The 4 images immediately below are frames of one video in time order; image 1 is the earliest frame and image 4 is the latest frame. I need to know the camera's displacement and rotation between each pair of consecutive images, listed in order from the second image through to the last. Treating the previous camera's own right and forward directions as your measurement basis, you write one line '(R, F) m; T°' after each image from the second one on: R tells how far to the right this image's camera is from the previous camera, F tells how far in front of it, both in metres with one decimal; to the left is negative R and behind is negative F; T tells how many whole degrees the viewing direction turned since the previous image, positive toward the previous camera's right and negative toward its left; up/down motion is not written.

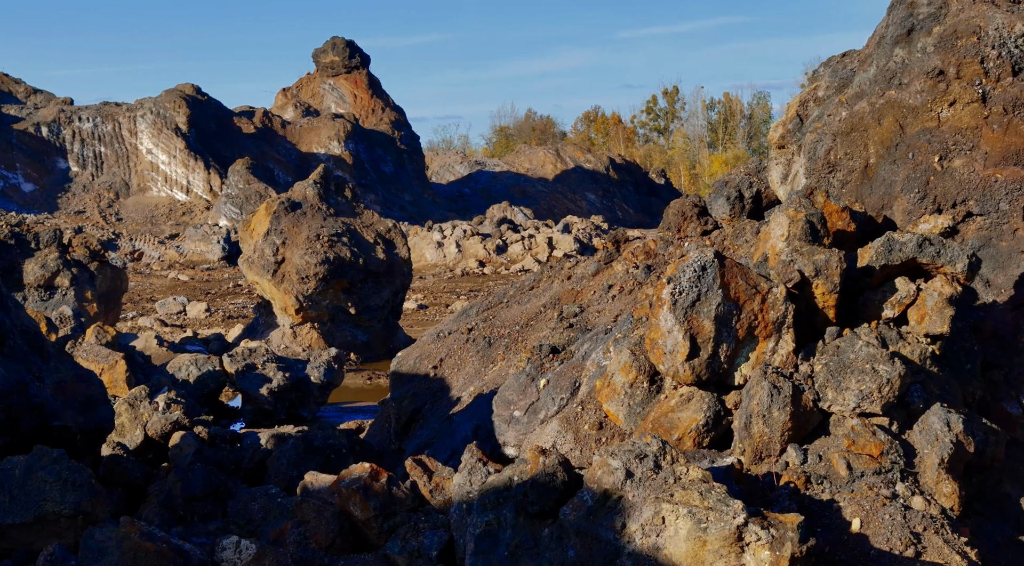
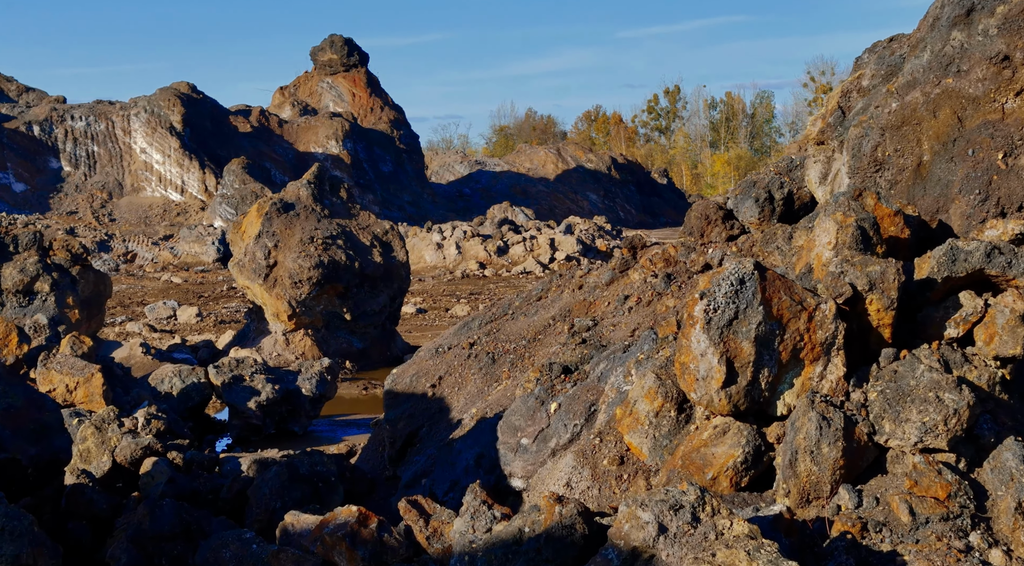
(0.0, +1.0) m; 0°
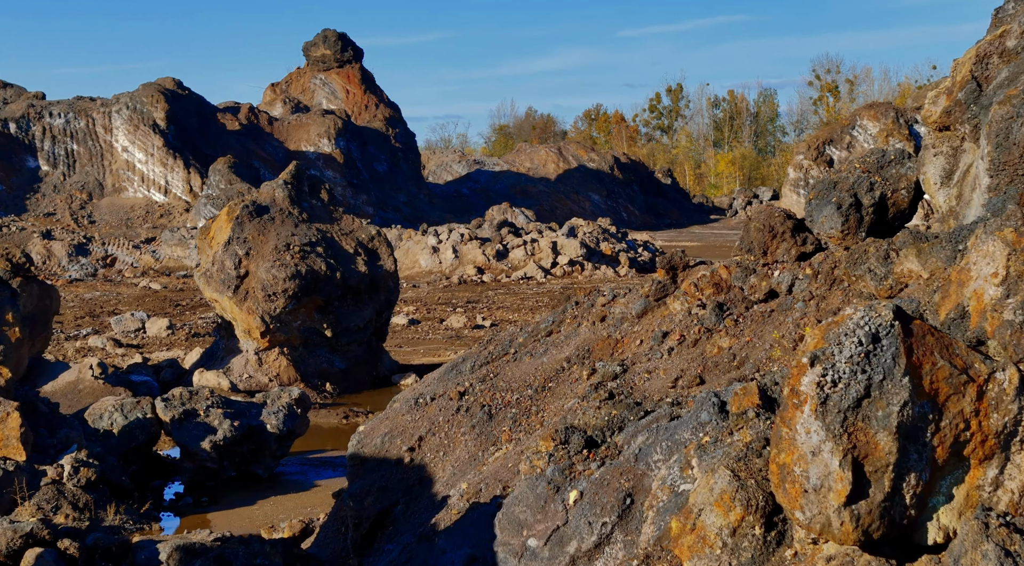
(0.0, +2.4) m; 0°
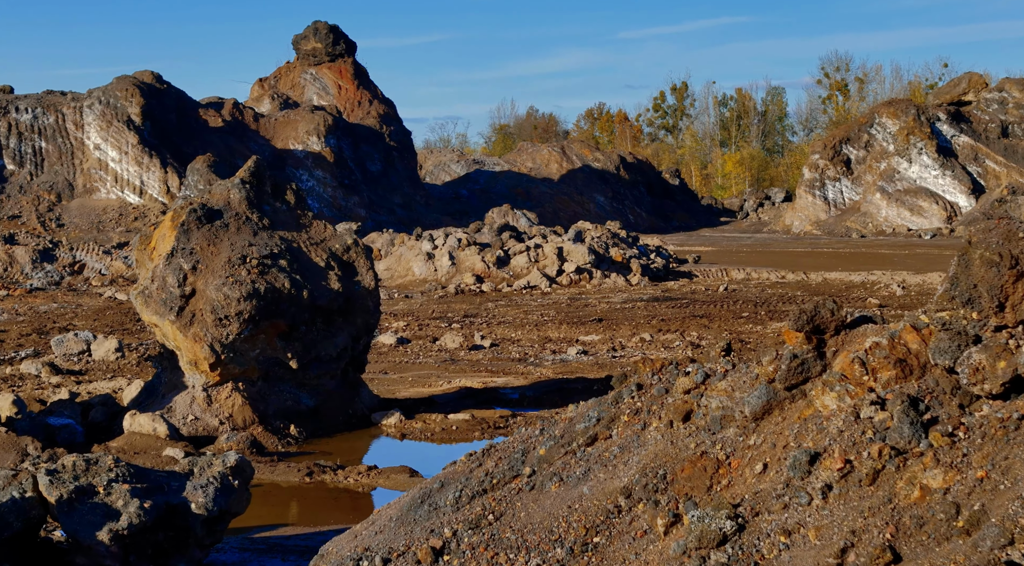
(0.0, +3.5) m; 0°
